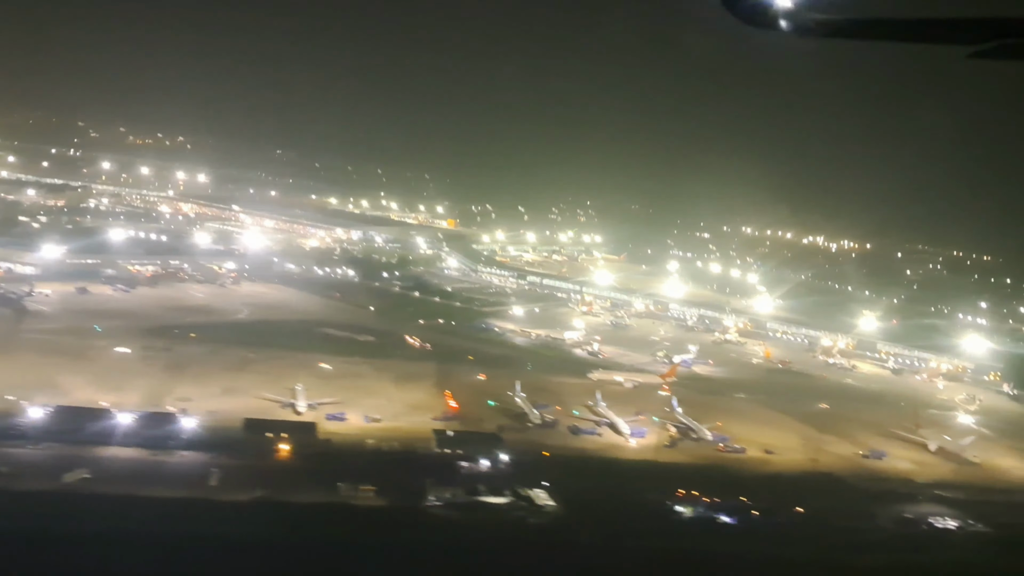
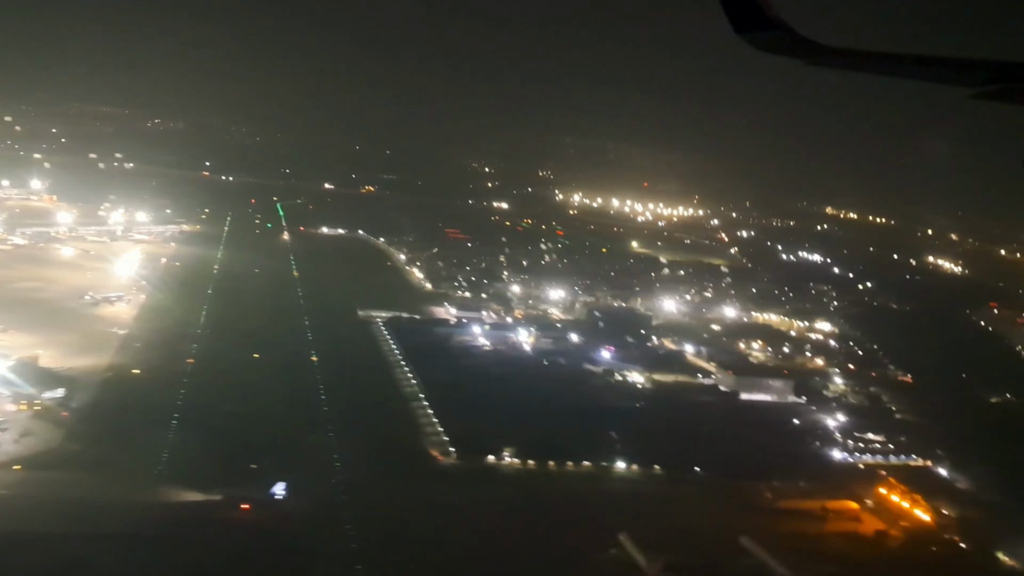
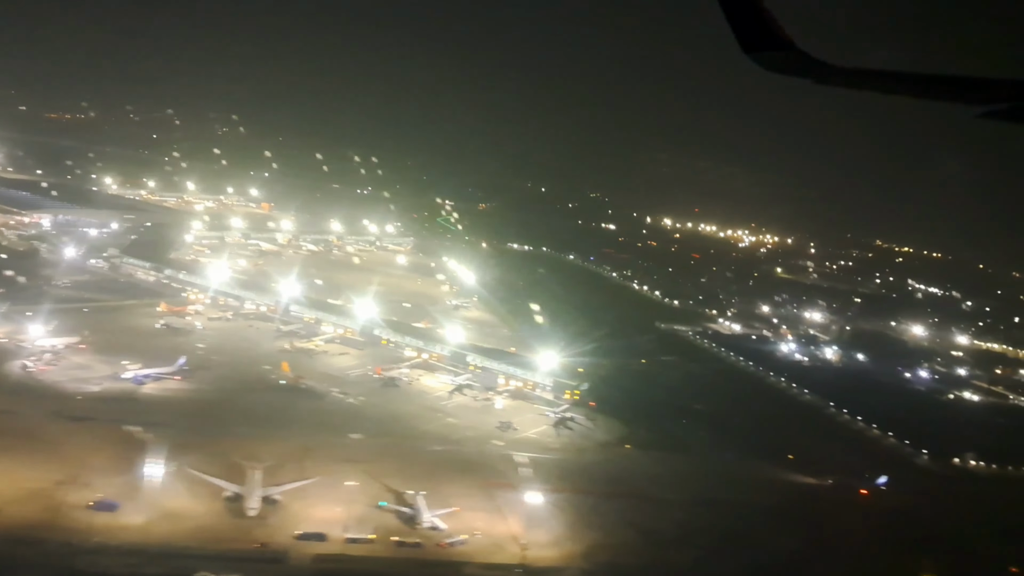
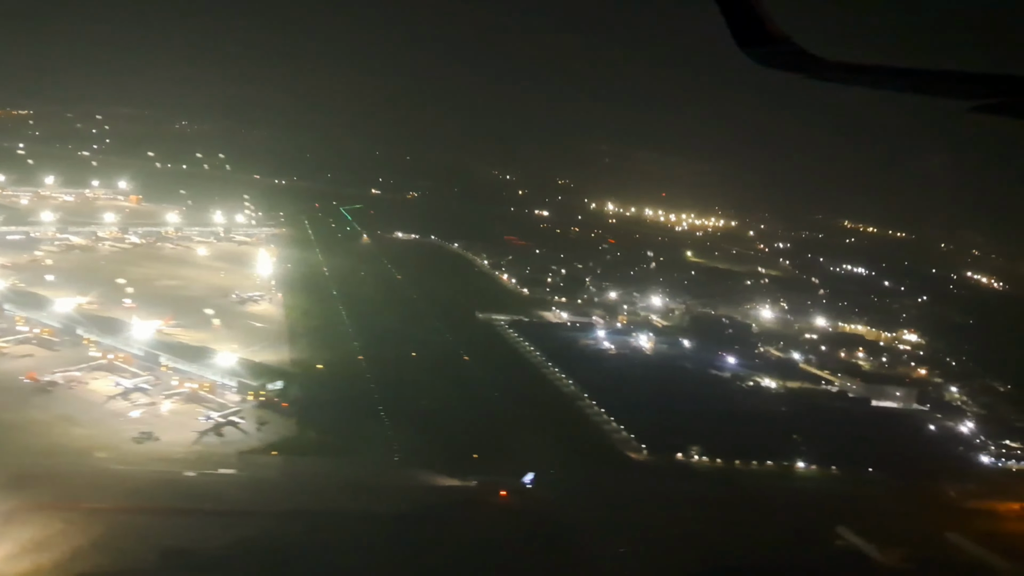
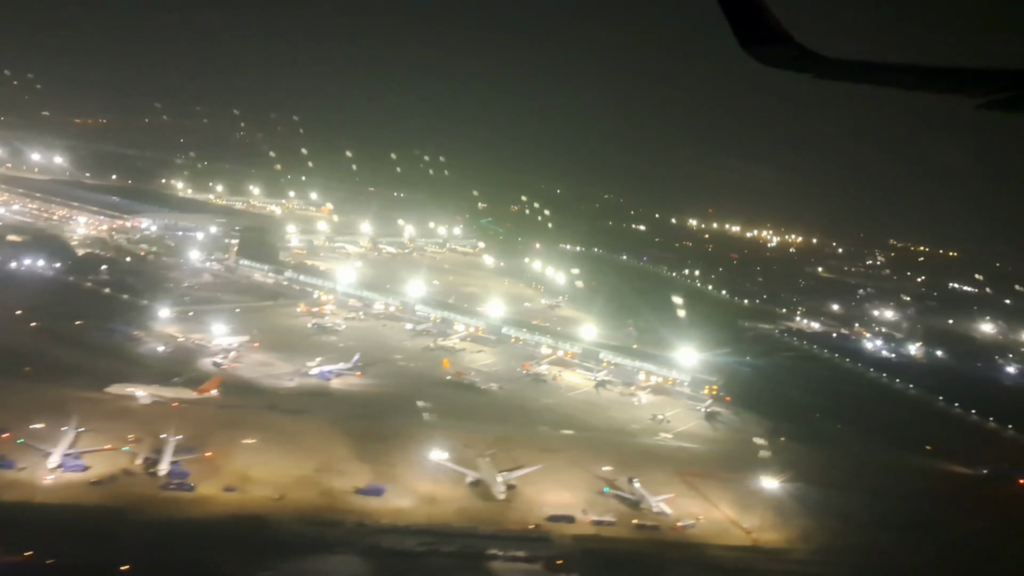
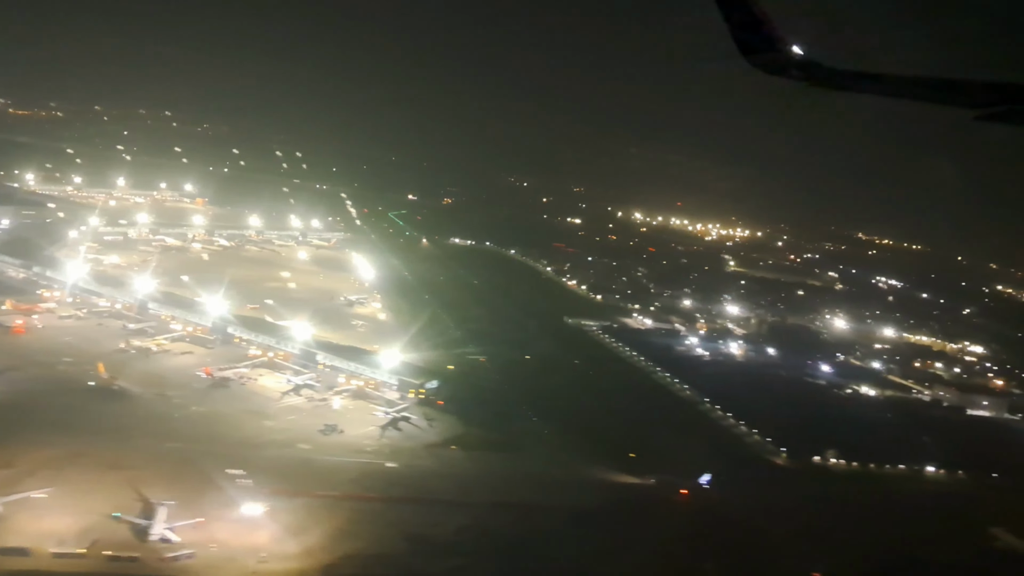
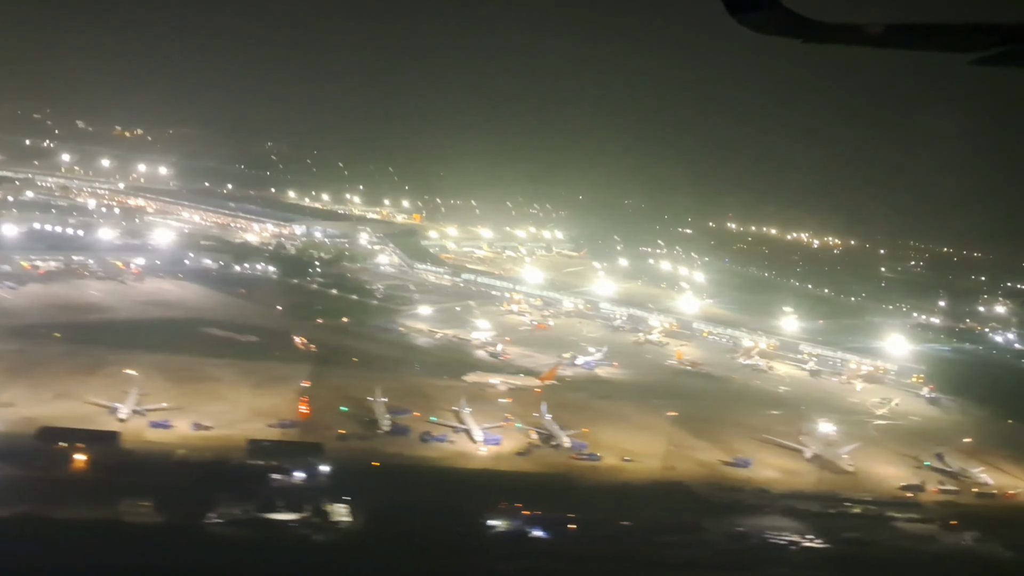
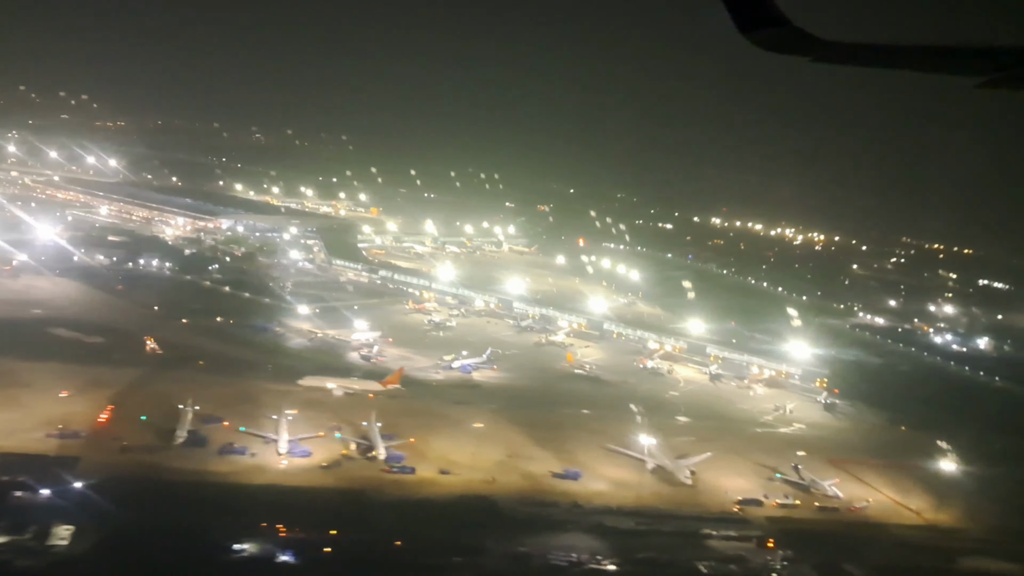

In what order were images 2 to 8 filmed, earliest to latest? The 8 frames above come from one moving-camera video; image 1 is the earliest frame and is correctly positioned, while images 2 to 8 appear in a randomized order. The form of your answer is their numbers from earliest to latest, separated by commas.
7, 8, 5, 3, 6, 4, 2
